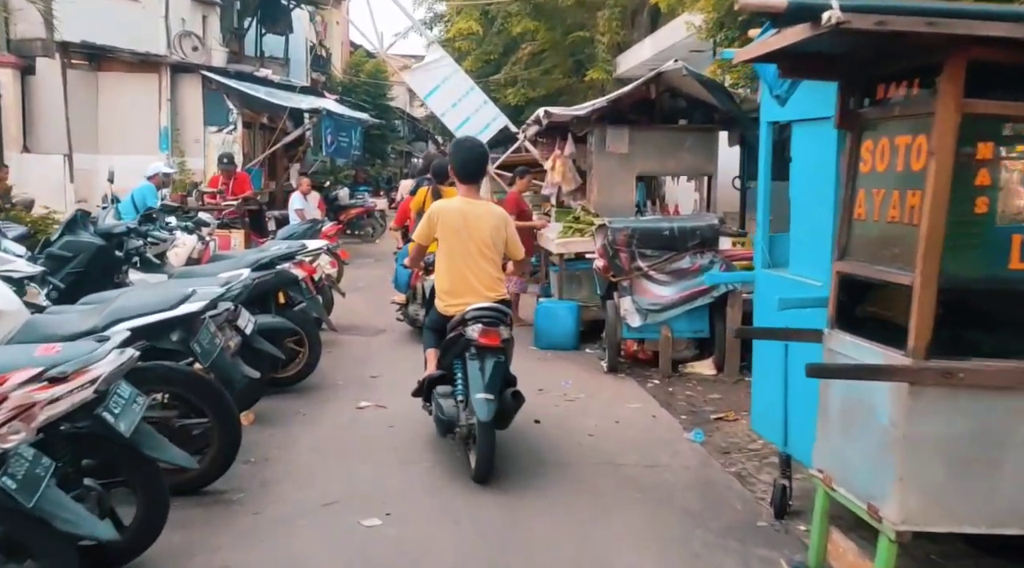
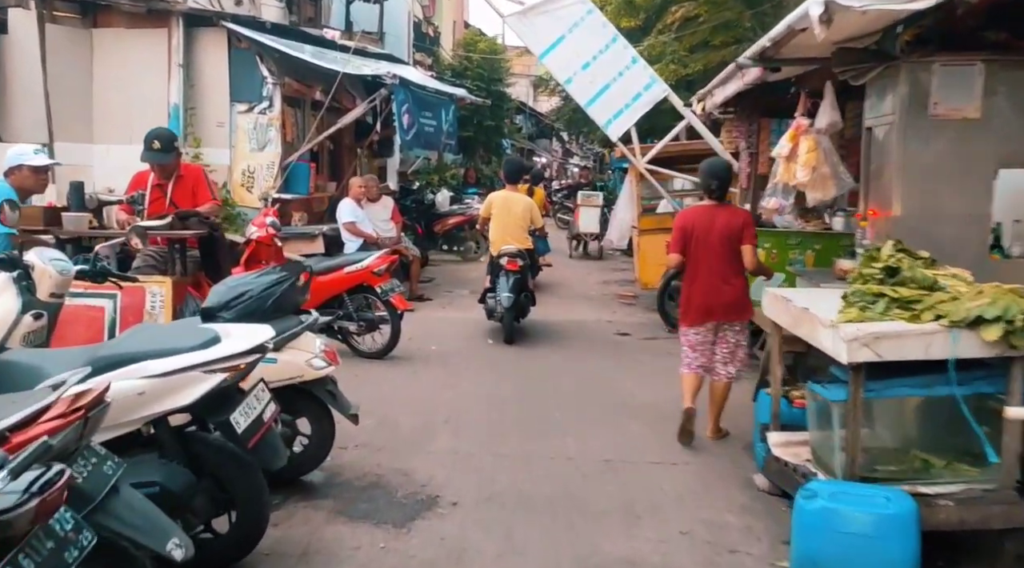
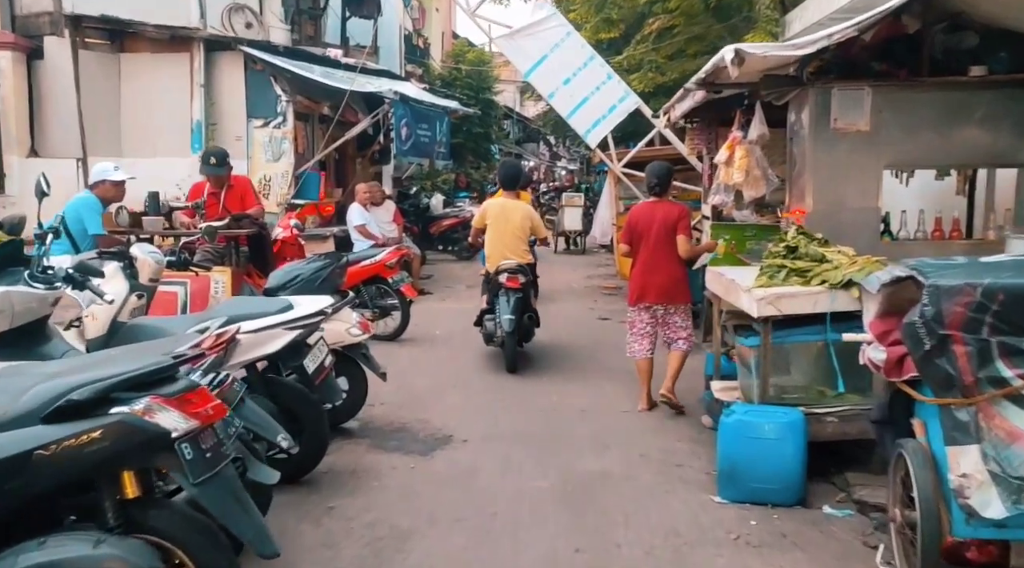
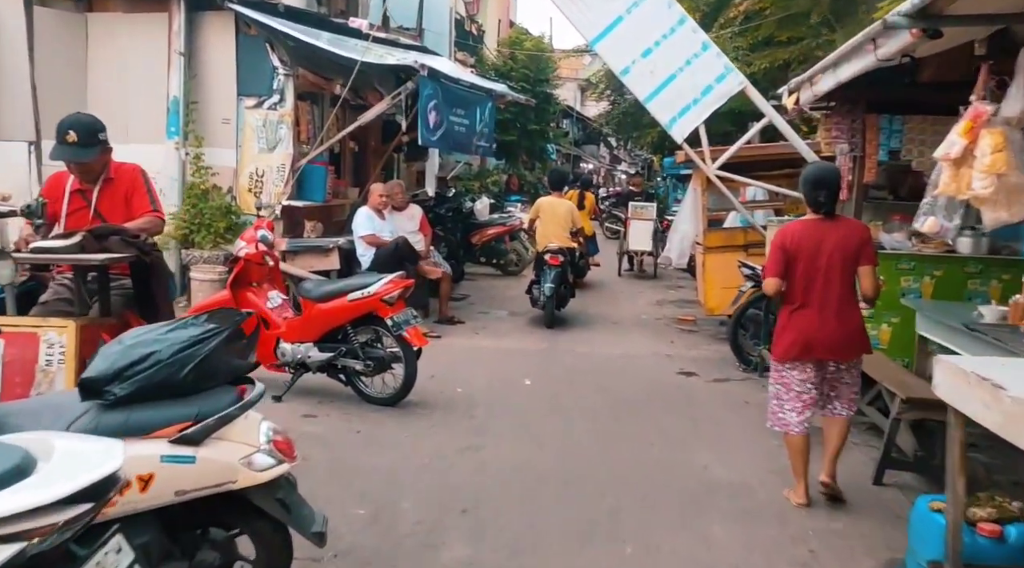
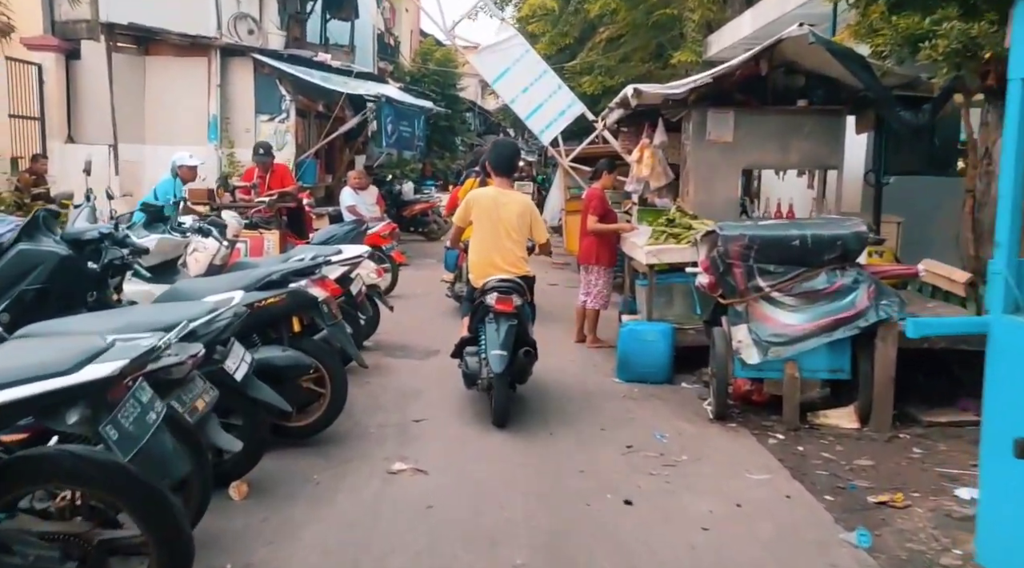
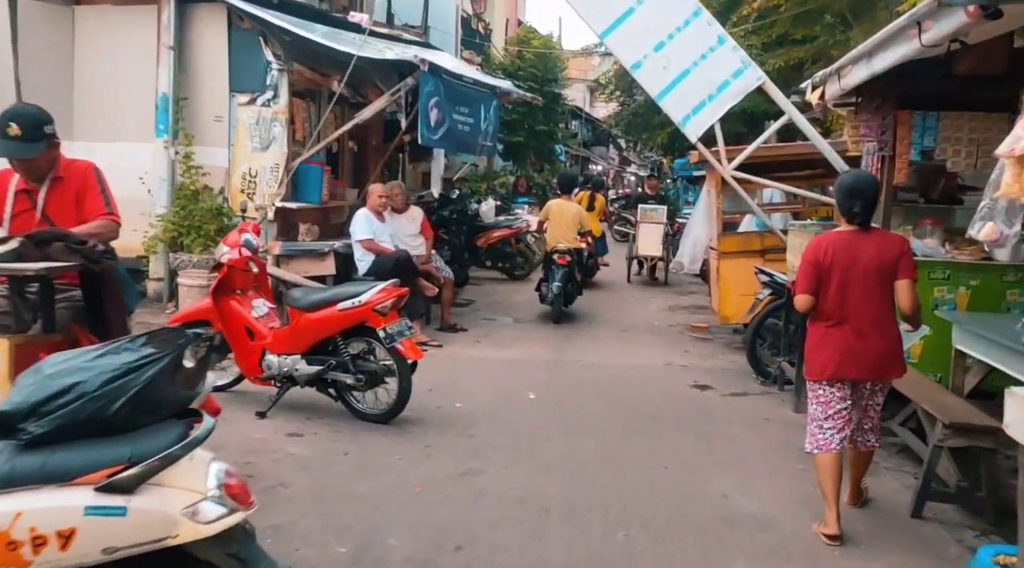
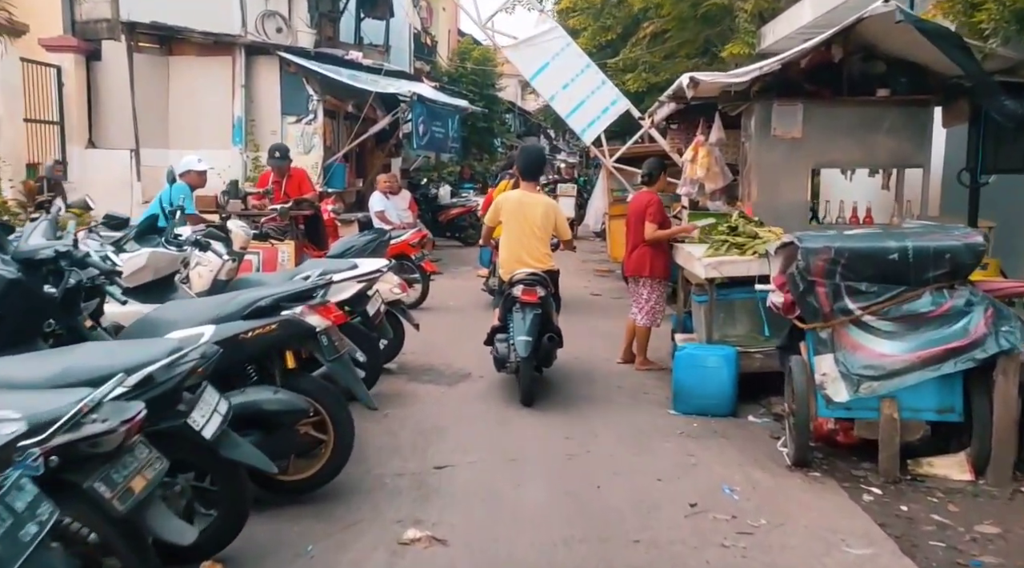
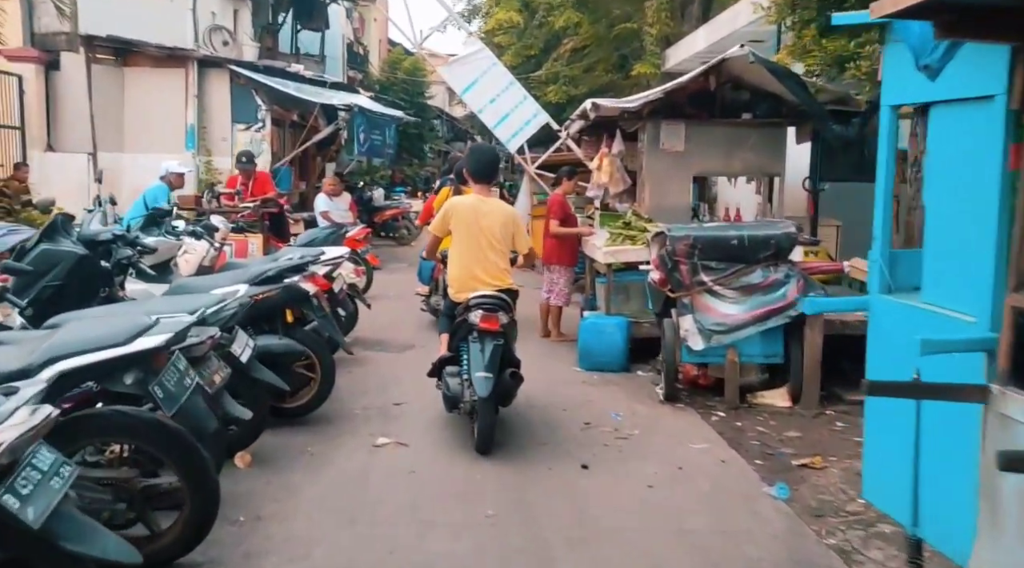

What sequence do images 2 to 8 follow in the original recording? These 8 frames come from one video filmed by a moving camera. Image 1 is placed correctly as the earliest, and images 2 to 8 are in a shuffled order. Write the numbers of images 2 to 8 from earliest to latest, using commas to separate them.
8, 5, 7, 3, 2, 4, 6
